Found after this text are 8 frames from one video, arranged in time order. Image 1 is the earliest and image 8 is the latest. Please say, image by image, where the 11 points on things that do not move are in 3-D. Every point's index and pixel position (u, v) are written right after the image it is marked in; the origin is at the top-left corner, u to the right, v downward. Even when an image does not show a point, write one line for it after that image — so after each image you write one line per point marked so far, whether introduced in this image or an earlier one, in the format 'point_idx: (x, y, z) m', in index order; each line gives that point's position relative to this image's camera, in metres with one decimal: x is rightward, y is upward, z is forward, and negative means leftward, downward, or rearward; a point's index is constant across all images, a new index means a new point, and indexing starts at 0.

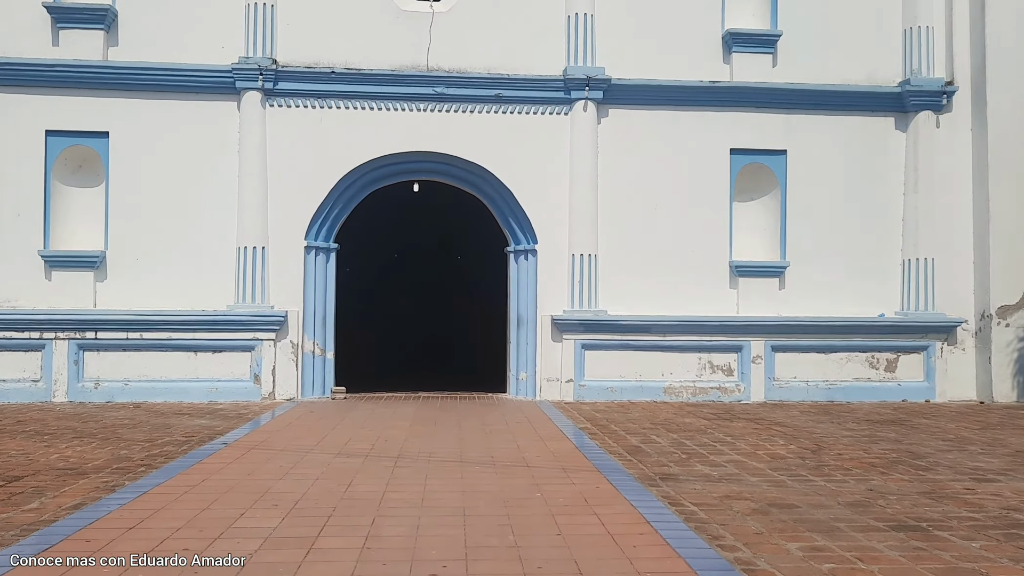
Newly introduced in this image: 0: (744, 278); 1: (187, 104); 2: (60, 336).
0: (+2.6, +0.1, +10.6) m
1: (-3.5, +2.0, +10.2) m
2: (-4.7, -0.5, +9.7) m
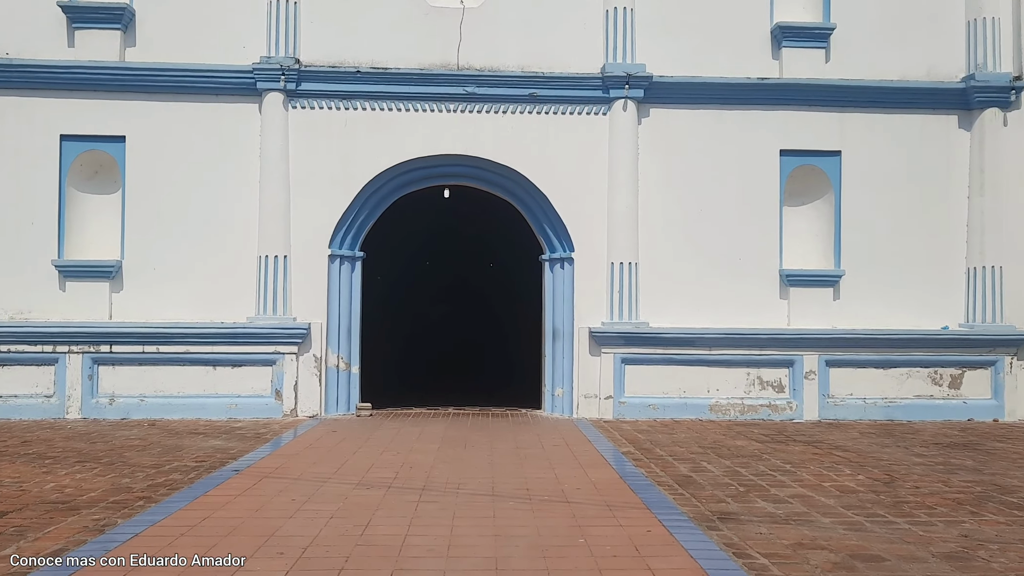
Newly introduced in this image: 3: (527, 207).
0: (+3.0, 0.0, +9.9) m
1: (-3.2, +1.9, +9.7) m
2: (-4.4, -0.6, +9.3) m
3: (+0.2, +0.9, +10.1) m
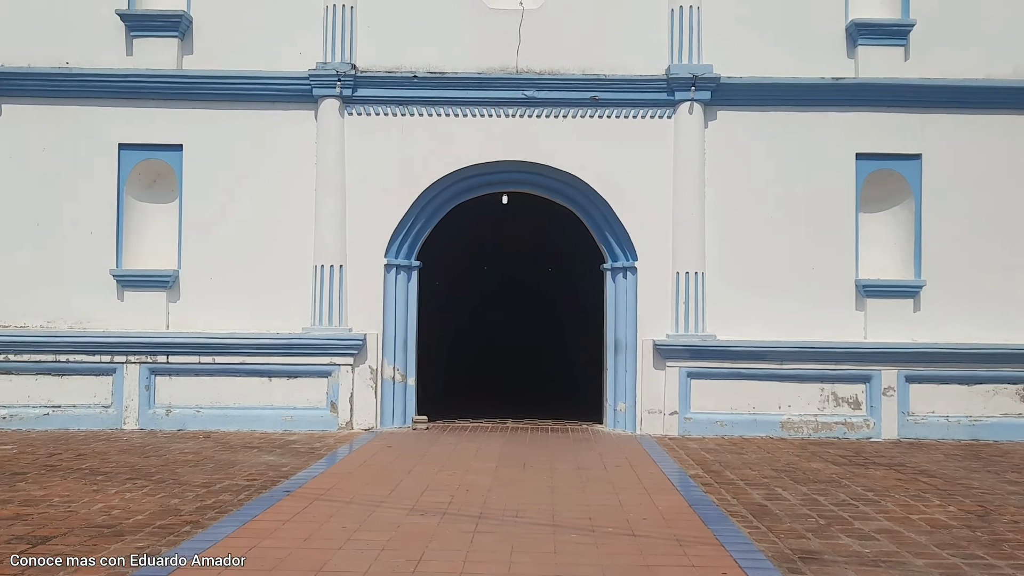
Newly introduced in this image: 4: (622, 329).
0: (+3.6, -0.1, +9.4) m
1: (-2.6, +1.8, +9.6) m
2: (-3.8, -0.7, +9.2) m
3: (+0.8, +0.8, +9.7) m
4: (+1.1, -0.4, +9.6) m
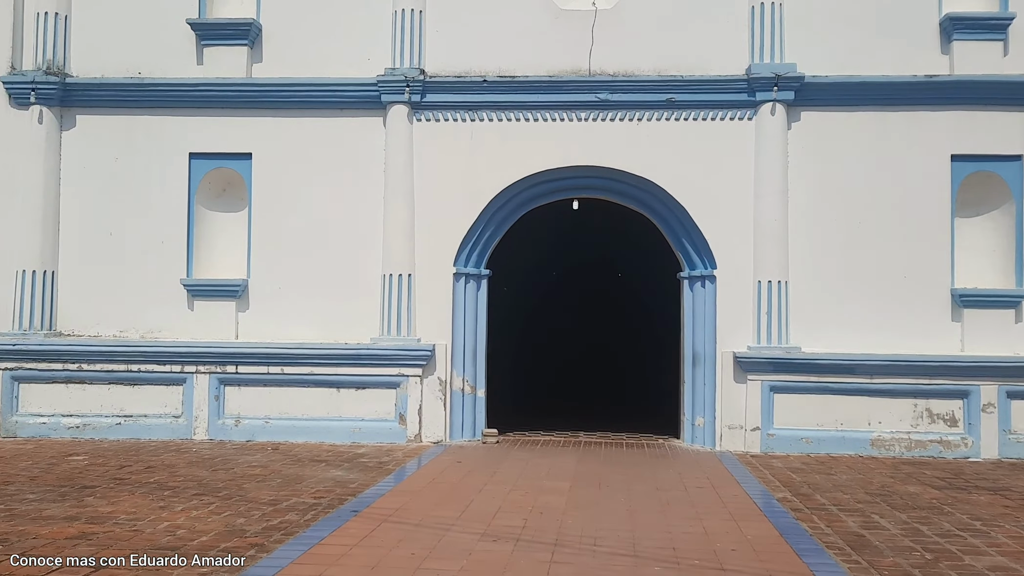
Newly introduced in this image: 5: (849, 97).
0: (+4.3, -0.2, +8.8) m
1: (-1.8, +1.7, +9.5) m
2: (-3.1, -0.8, +9.2) m
3: (+1.5, +0.7, +9.4) m
4: (+1.8, -0.5, +9.2) m
5: (+3.2, +1.8, +9.0) m
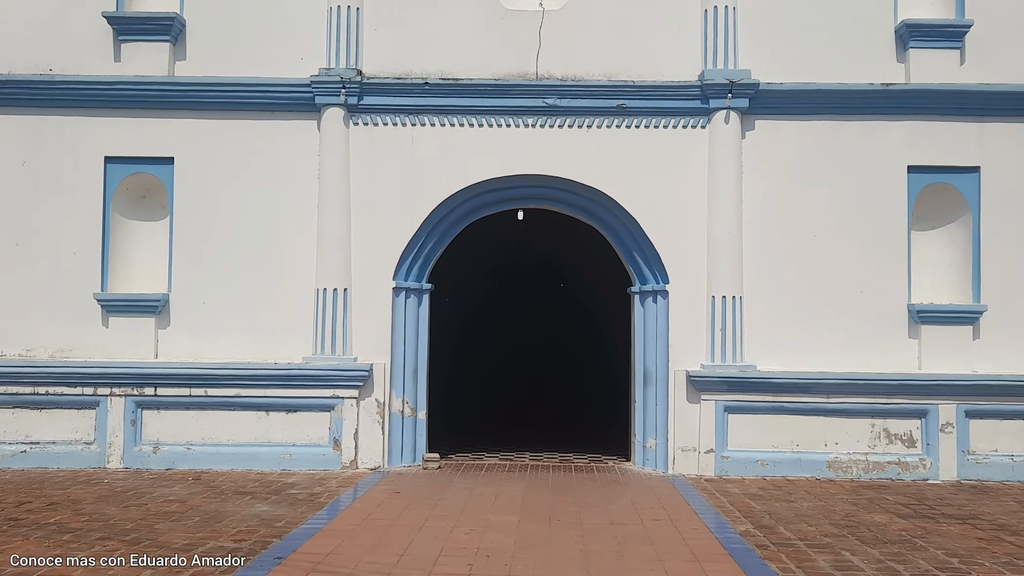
0: (+3.8, -0.3, +8.5) m
1: (-2.4, +1.5, +8.8) m
2: (-3.6, -0.9, +8.5) m
3: (+1.0, +0.5, +8.9) m
4: (+1.3, -0.7, +8.8) m
5: (+2.7, +1.7, +8.6) m
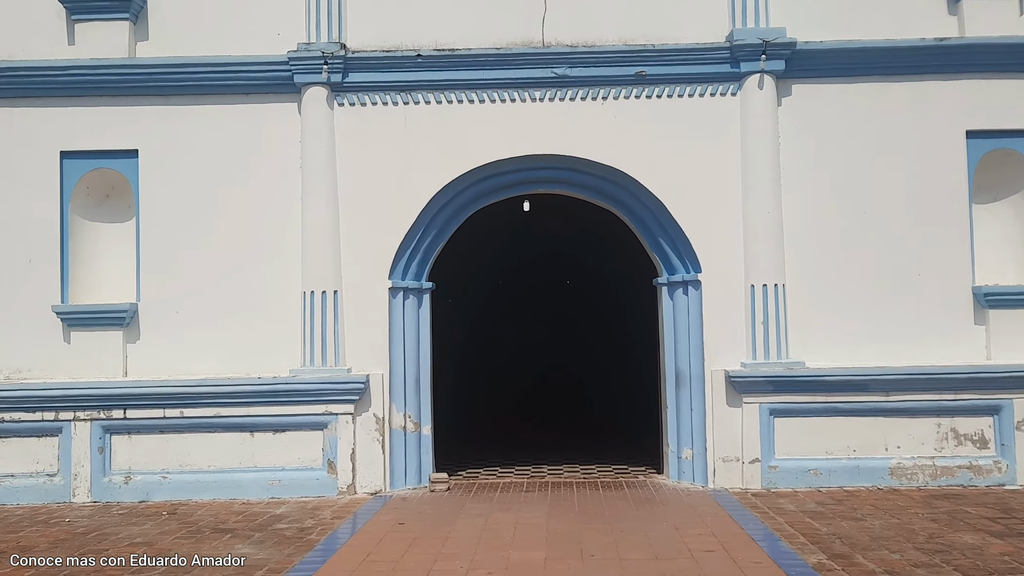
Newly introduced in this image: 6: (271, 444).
0: (+3.9, -0.2, +7.5) m
1: (-2.3, +1.5, +7.8) m
2: (-3.5, -1.0, +7.5) m
3: (+1.1, +0.6, +8.0) m
4: (+1.4, -0.6, +7.8) m
5: (+2.7, +1.8, +7.6) m
6: (-1.9, -1.3, +7.5) m
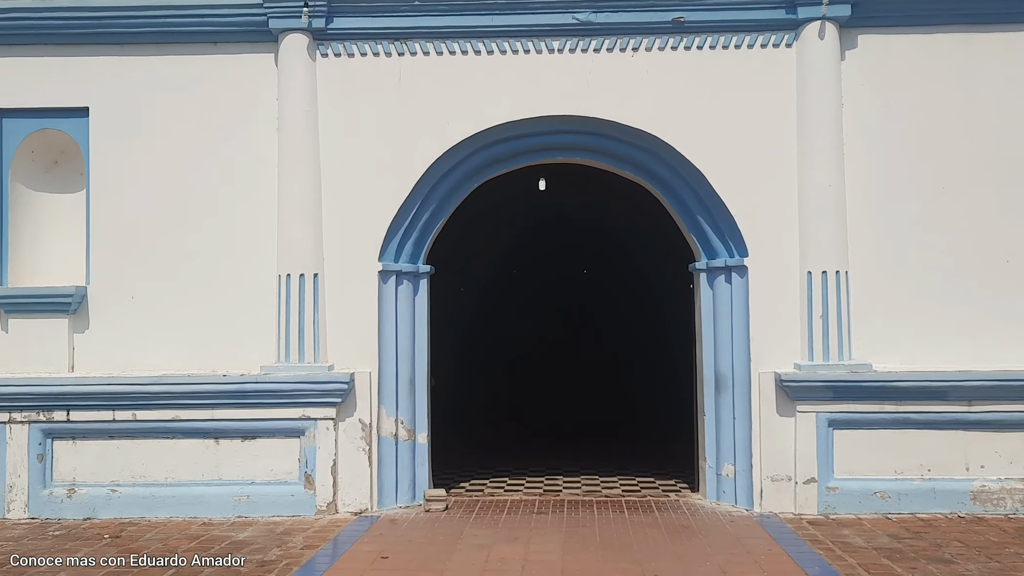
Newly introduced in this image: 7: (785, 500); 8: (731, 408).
0: (+4.0, -0.1, +6.3) m
1: (-2.2, +1.6, +6.7) m
2: (-3.4, -0.9, +6.4) m
3: (+1.1, +0.7, +6.8) m
4: (+1.5, -0.5, +6.6) m
5: (+2.8, +1.9, +6.4) m
6: (-1.9, -1.1, +6.4) m
7: (+1.8, -1.4, +6.3) m
8: (+1.5, -0.8, +6.6) m
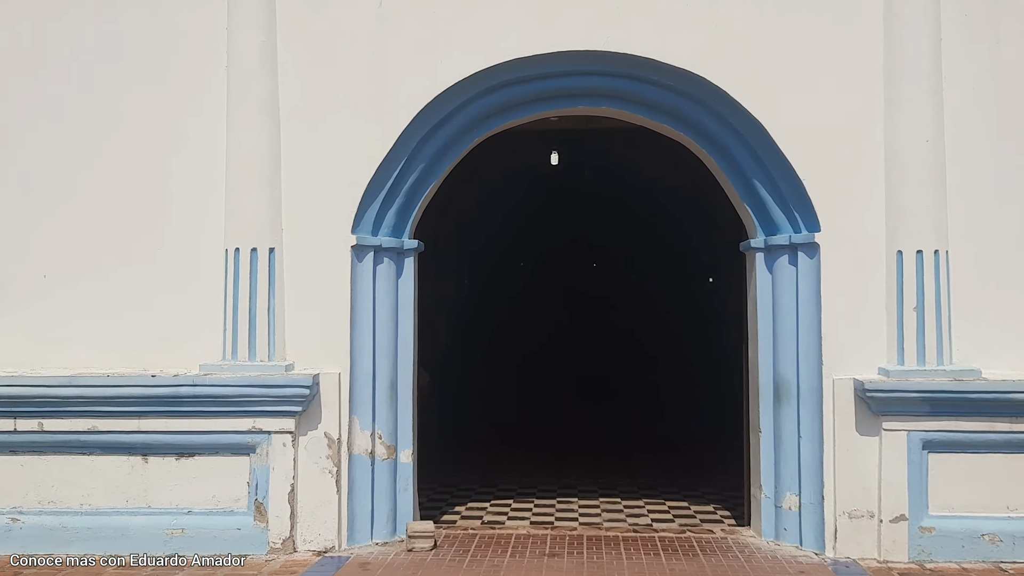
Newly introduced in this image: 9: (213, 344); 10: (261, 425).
0: (+4.0, 0.0, +4.9) m
1: (-2.2, +1.8, +5.4) m
2: (-3.4, -0.8, +5.1) m
3: (+1.2, +0.8, +5.4) m
4: (+1.5, -0.4, +5.2) m
5: (+2.9, +2.0, +5.0) m
6: (-1.8, -1.0, +5.1) m
7: (+1.9, -1.3, +4.9) m
8: (+1.6, -0.8, +5.2) m
9: (-1.7, -0.3, +5.3) m
10: (-1.3, -0.7, +5.0) m
